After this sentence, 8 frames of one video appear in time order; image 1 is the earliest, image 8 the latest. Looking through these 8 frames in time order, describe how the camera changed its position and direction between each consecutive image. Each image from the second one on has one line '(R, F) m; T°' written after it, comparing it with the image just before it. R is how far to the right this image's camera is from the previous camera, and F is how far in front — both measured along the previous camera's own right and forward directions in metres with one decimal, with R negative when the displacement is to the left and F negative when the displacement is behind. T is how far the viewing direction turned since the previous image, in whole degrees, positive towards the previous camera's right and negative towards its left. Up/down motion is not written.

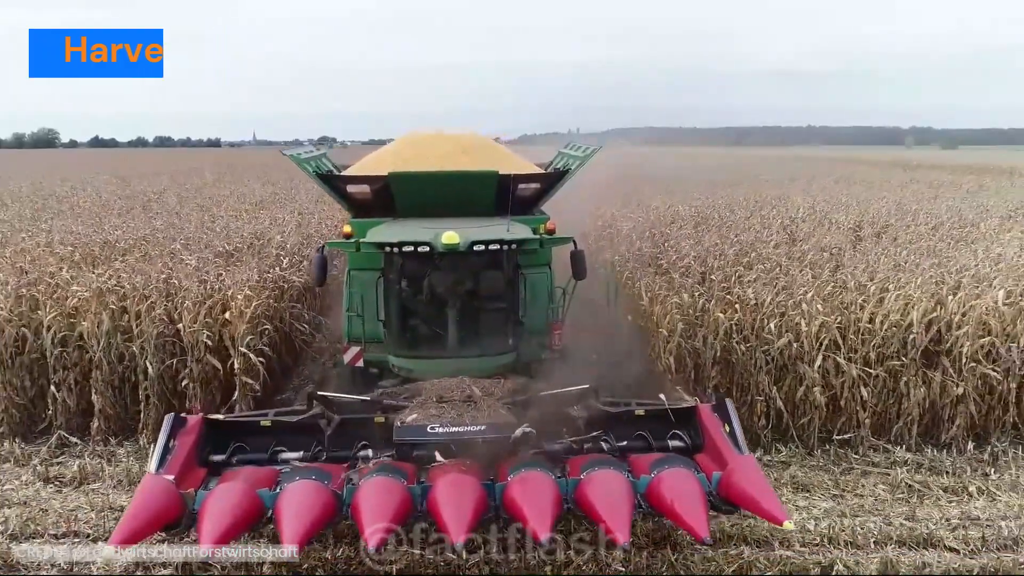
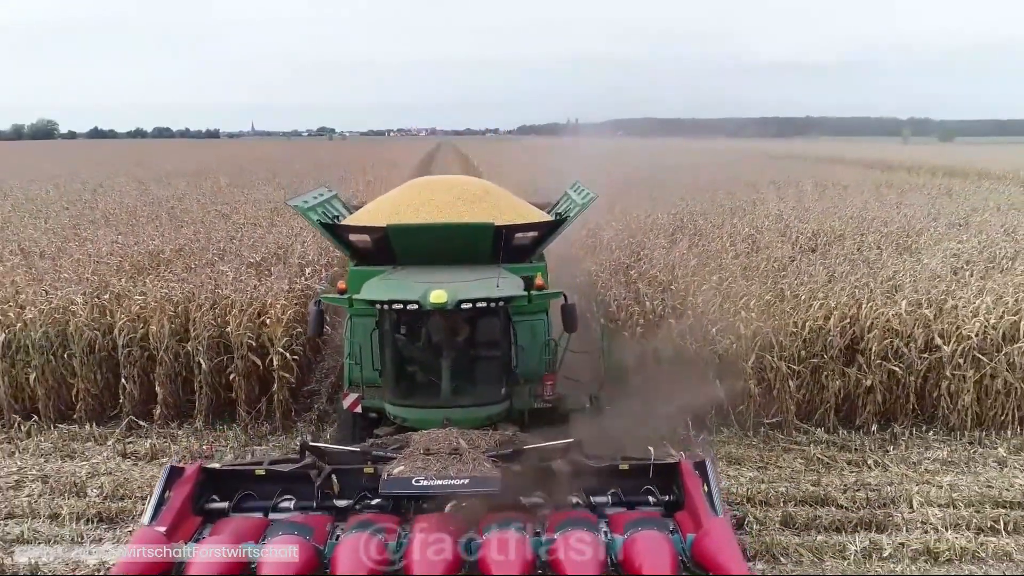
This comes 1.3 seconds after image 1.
(+0.1, -1.0) m; 0°
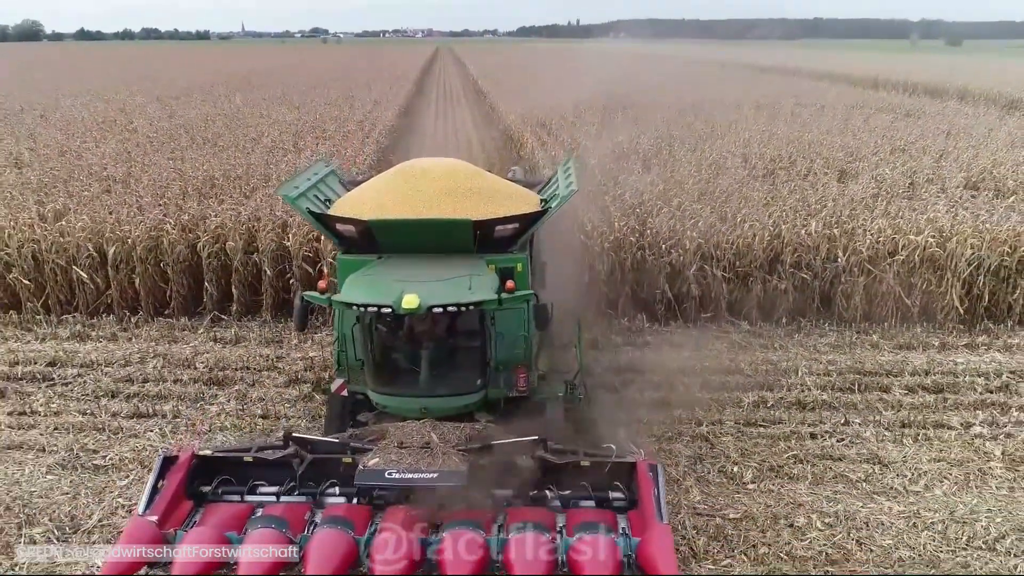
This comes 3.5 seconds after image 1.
(0.0, -1.7) m; 0°
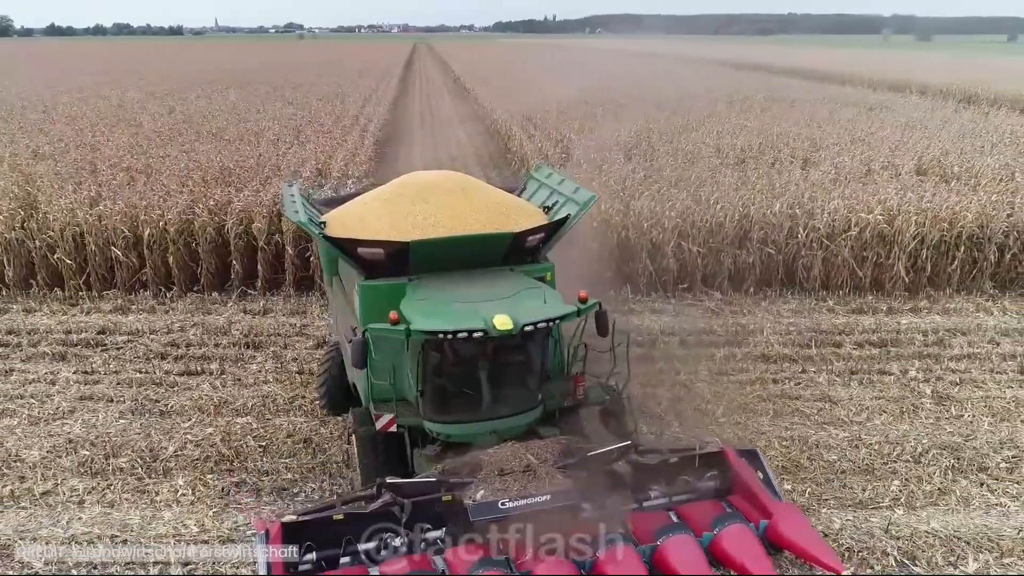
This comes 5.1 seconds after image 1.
(-0.2, -0.9) m; +2°
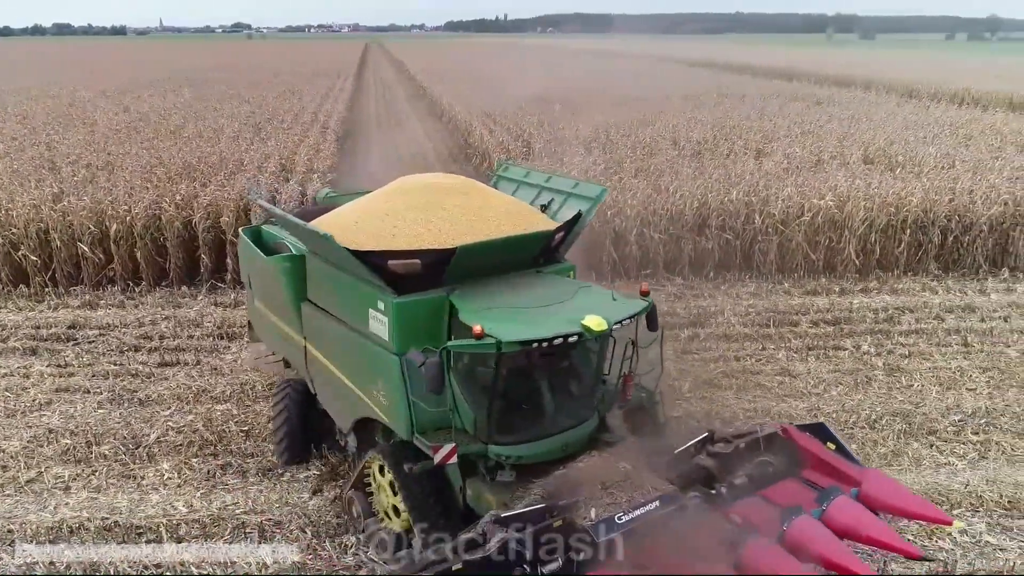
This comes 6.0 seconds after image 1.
(-0.1, -0.2) m; +3°
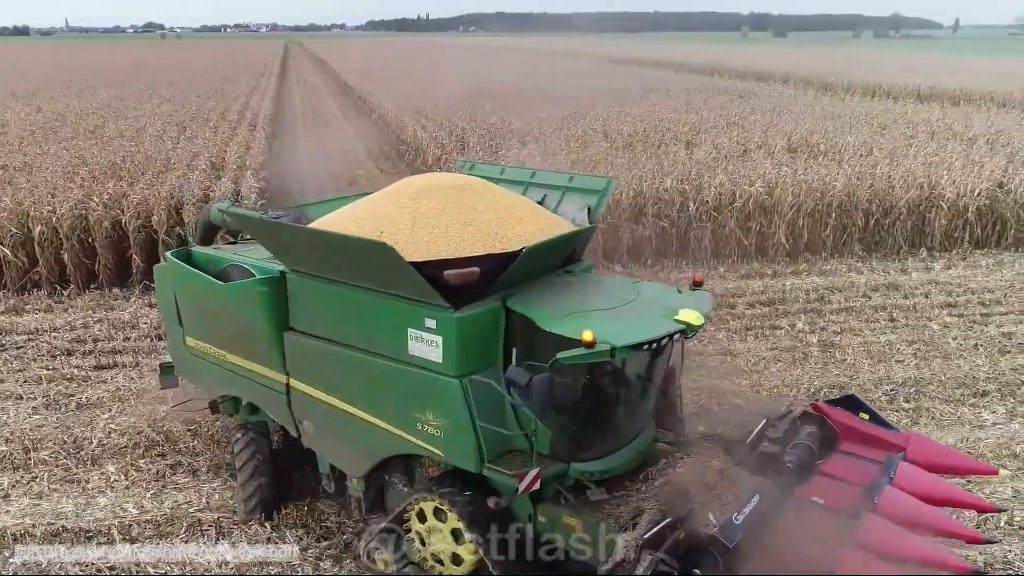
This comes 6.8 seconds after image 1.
(-0.1, 0.0) m; +5°
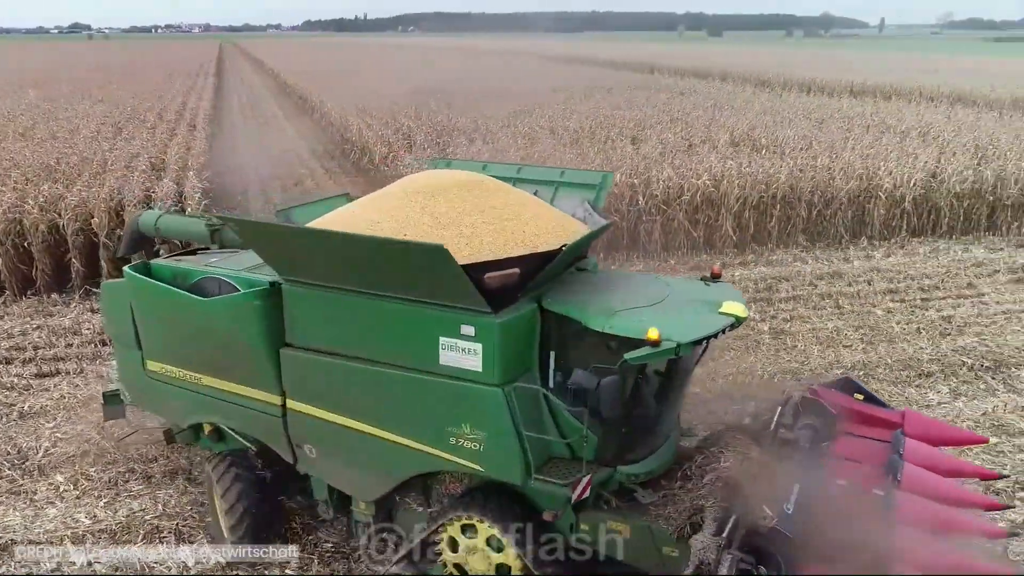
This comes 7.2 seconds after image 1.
(-0.1, 0.0) m; +4°
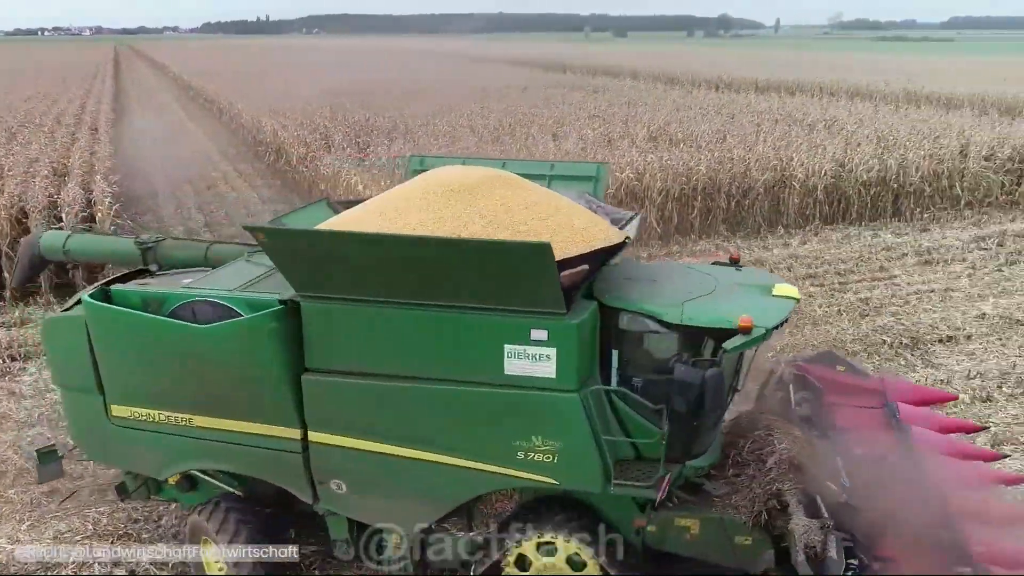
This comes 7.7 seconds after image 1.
(-0.2, +0.1) m; +6°
